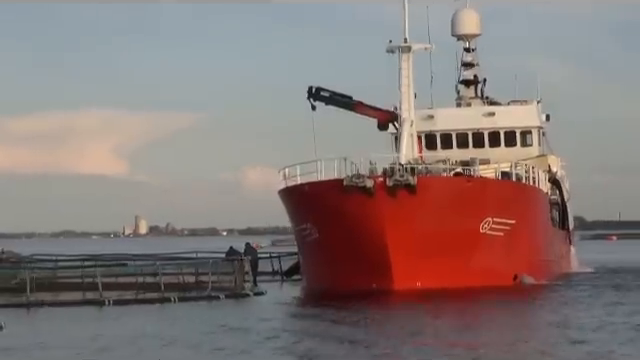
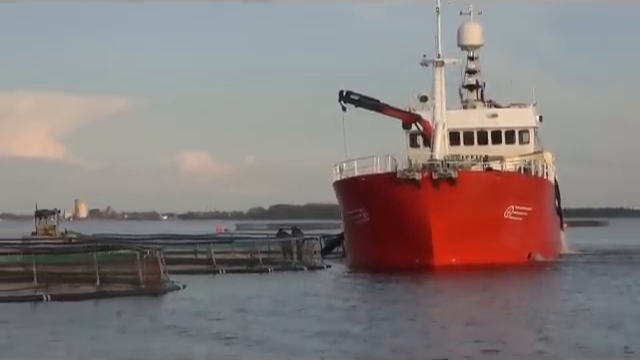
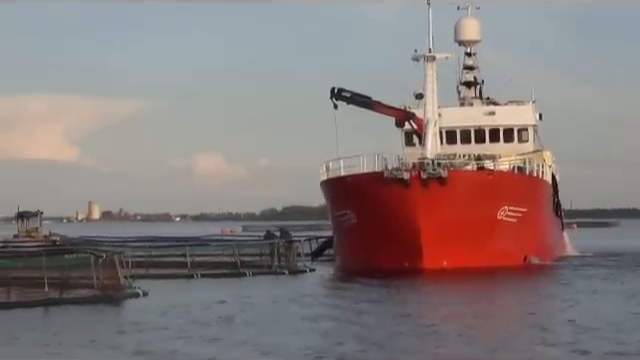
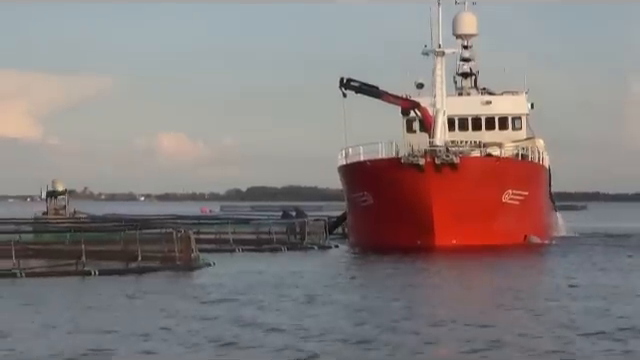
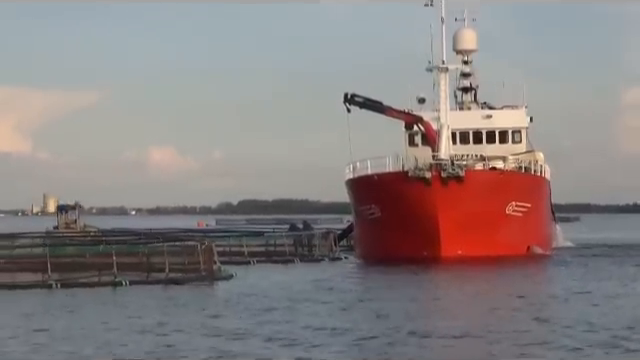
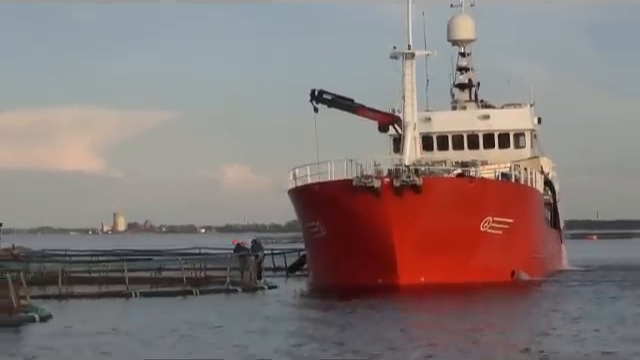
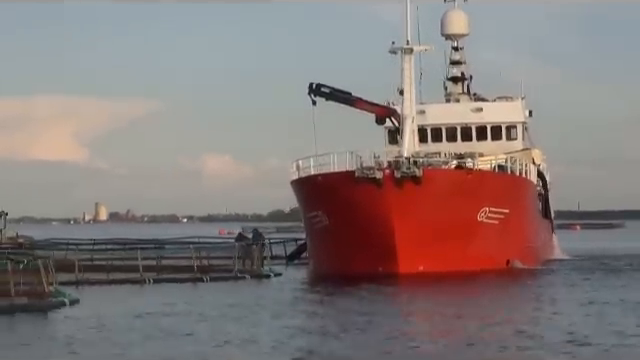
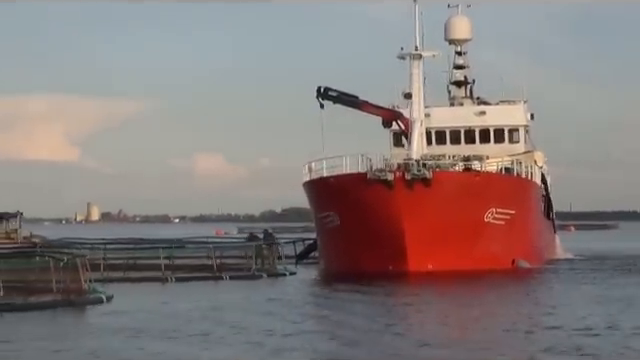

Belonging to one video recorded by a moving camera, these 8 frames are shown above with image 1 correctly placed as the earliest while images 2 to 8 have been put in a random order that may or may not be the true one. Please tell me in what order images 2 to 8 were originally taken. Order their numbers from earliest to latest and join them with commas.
6, 7, 8, 3, 2, 4, 5
